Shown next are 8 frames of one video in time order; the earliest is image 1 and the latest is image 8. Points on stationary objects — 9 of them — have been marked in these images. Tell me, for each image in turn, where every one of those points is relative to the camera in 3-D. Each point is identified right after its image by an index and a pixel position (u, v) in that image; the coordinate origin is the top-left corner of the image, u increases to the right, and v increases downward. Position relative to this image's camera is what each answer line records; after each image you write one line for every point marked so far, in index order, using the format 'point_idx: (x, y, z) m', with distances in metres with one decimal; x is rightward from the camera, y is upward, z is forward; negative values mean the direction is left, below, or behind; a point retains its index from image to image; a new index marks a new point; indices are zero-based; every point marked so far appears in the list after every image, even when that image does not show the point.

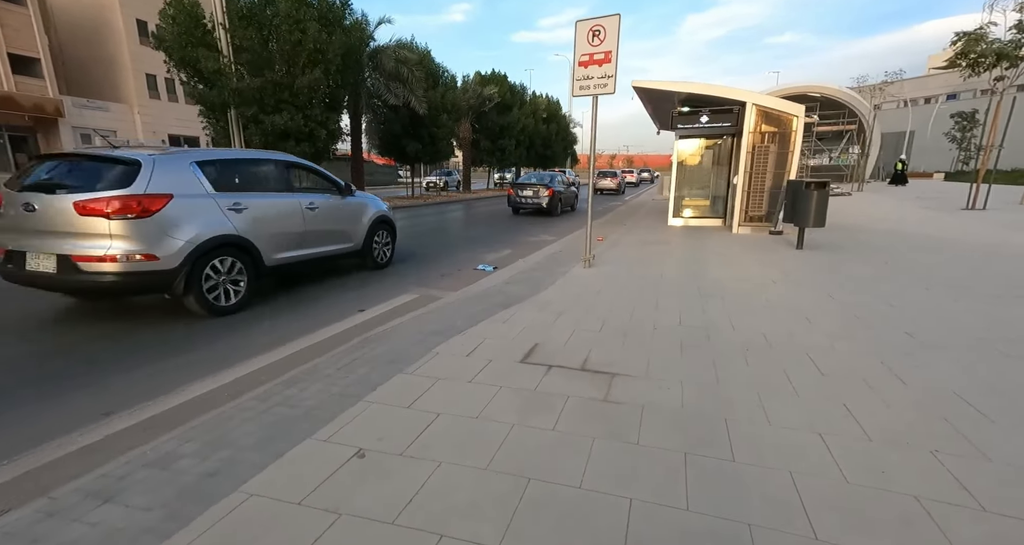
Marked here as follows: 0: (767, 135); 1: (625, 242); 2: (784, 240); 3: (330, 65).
0: (+5.9, +3.2, +11.2) m
1: (+2.3, +0.6, +10.4) m
2: (+5.8, +0.7, +10.5) m
3: (-5.1, +5.7, +13.6) m
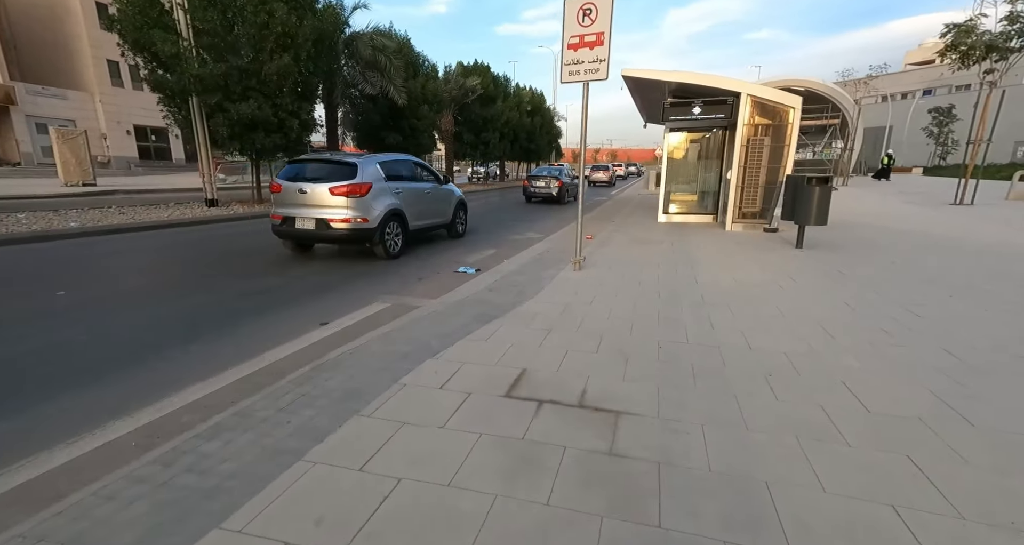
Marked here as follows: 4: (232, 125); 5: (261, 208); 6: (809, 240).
0: (+5.5, +3.2, +10.8) m
1: (+2.0, +0.6, +9.8) m
2: (+5.5, +0.7, +10.1) m
3: (-5.5, +5.7, +12.8) m
4: (-7.2, +3.7, +12.6) m
5: (-7.4, +1.9, +14.5) m
6: (+5.8, +0.6, +9.5) m
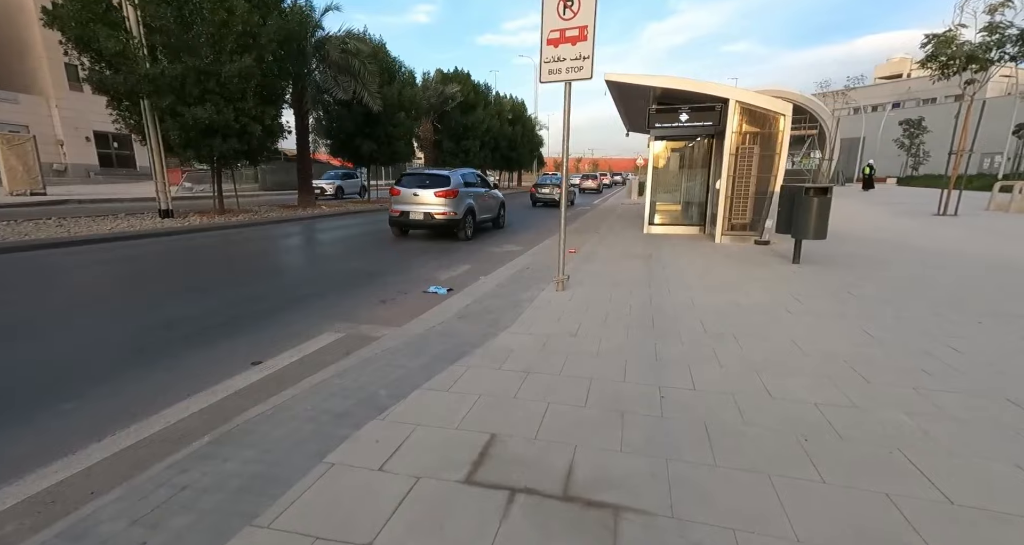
0: (+5.1, +2.9, +10.3) m
1: (+1.6, +0.3, +9.2) m
2: (+5.0, +0.4, +9.6) m
3: (-6.0, +5.4, +12.0) m
4: (-7.7, +3.3, +11.7) m
5: (-8.0, +1.4, +13.5) m
6: (+5.4, +0.4, +9.0) m
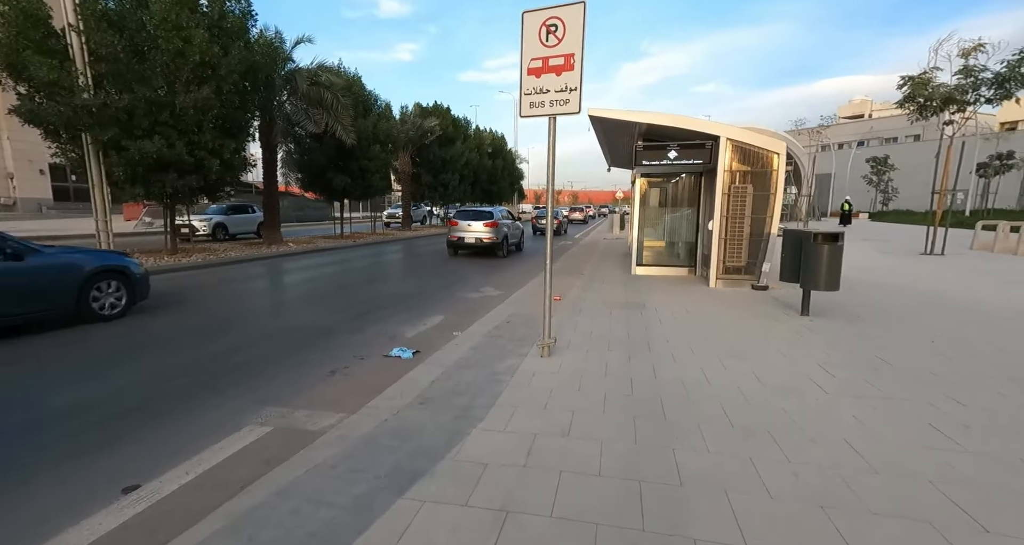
0: (+4.6, +2.0, +9.8) m
1: (+1.2, -0.5, +8.4) m
2: (+4.6, -0.4, +8.9) m
3: (-6.5, +4.3, +11.1) m
4: (-8.2, +2.3, +10.6) m
5: (-8.5, +0.3, +12.4) m
6: (+5.0, -0.5, +8.3) m
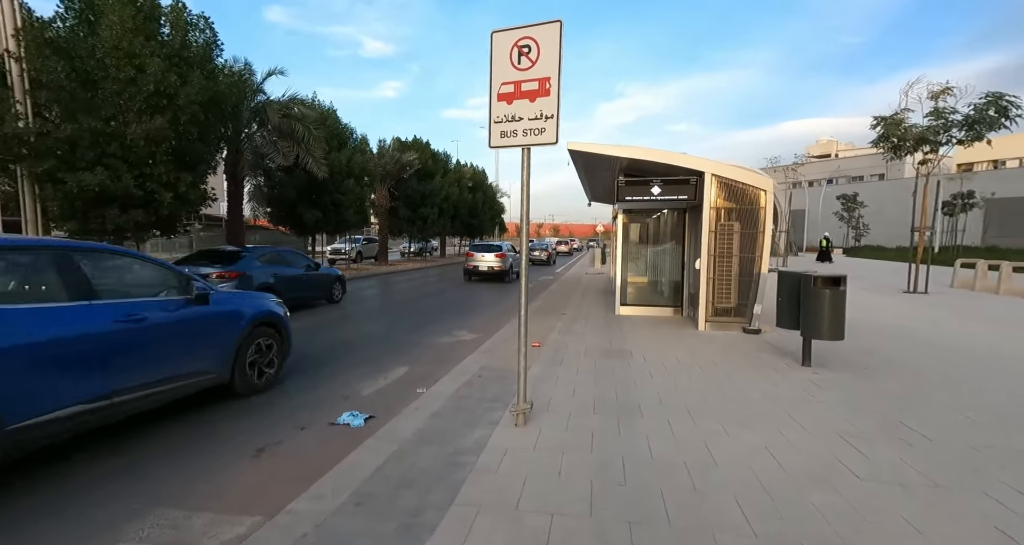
0: (+4.2, +1.2, +9.3) m
1: (+0.8, -1.2, +7.6) m
2: (+4.2, -1.2, +8.3) m
3: (-7.0, +3.4, +10.4) m
4: (-8.7, +1.5, +9.7) m
5: (-9.1, -0.7, +11.3) m
6: (+4.6, -1.2, +7.7) m
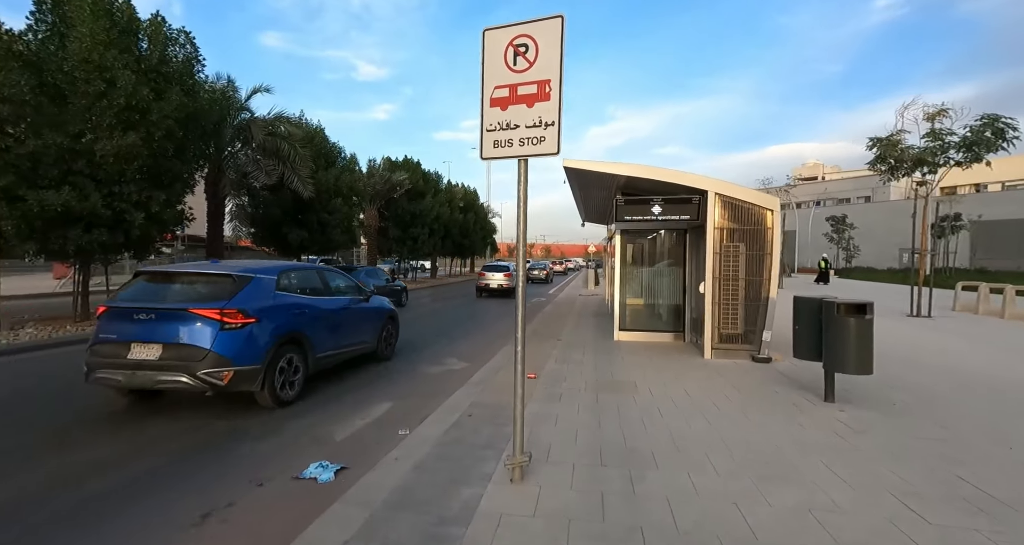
0: (+4.1, +0.7, +8.9) m
1: (+0.7, -1.6, +7.0) m
2: (+4.1, -1.6, +7.7) m
3: (-7.2, +2.9, +9.9) m
4: (-8.8, +1.0, +9.1) m
5: (-9.2, -1.2, +10.5) m
6: (+4.5, -1.5, +7.2) m
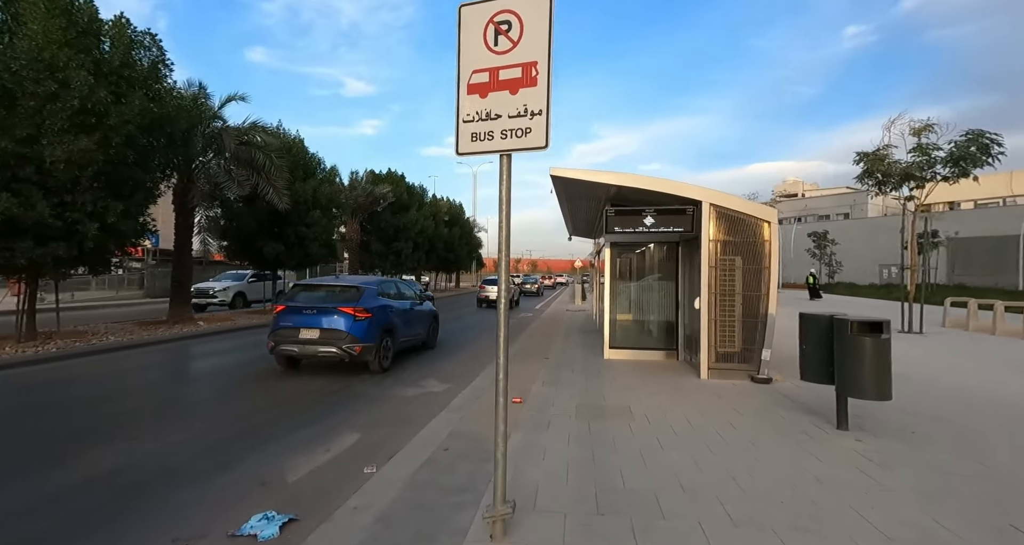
0: (+3.8, +0.5, +8.4) m
1: (+0.5, -1.8, +6.4) m
2: (+3.9, -1.8, +7.2) m
3: (-7.5, +2.7, +9.2) m
4: (-9.1, +0.8, +8.3) m
5: (-9.5, -1.5, +9.7) m
6: (+4.3, -1.7, +6.7) m
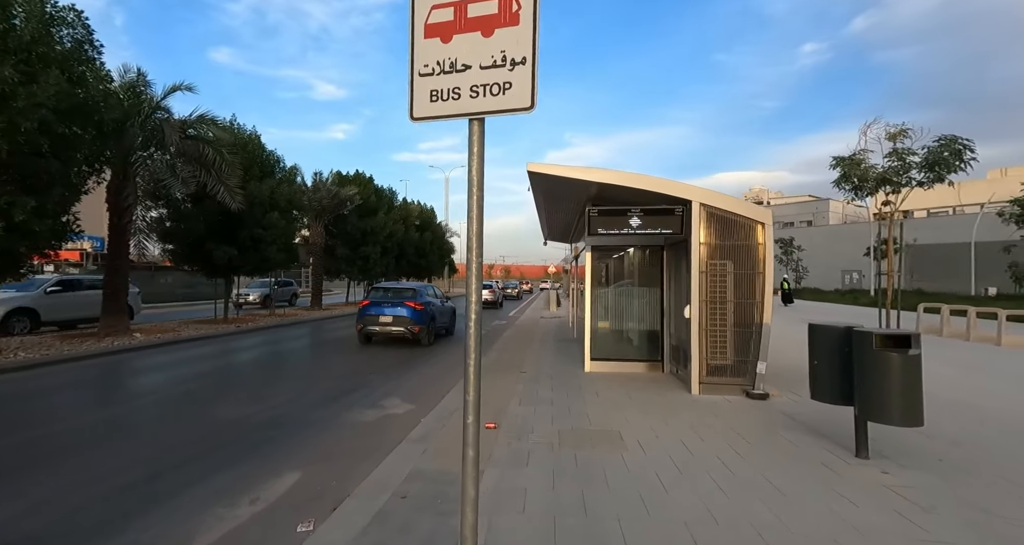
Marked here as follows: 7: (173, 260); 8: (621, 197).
0: (+3.4, +0.4, +7.8) m
1: (+0.2, -1.9, +5.5) m
2: (+3.5, -1.9, +6.5) m
3: (-7.9, +2.5, +7.9) m
4: (-9.5, +0.7, +6.9) m
5: (-10.0, -1.6, +8.3) m
6: (+3.9, -1.8, +6.0) m
7: (-10.8, +0.4, +15.6) m
8: (+1.9, +1.3, +8.6) m
